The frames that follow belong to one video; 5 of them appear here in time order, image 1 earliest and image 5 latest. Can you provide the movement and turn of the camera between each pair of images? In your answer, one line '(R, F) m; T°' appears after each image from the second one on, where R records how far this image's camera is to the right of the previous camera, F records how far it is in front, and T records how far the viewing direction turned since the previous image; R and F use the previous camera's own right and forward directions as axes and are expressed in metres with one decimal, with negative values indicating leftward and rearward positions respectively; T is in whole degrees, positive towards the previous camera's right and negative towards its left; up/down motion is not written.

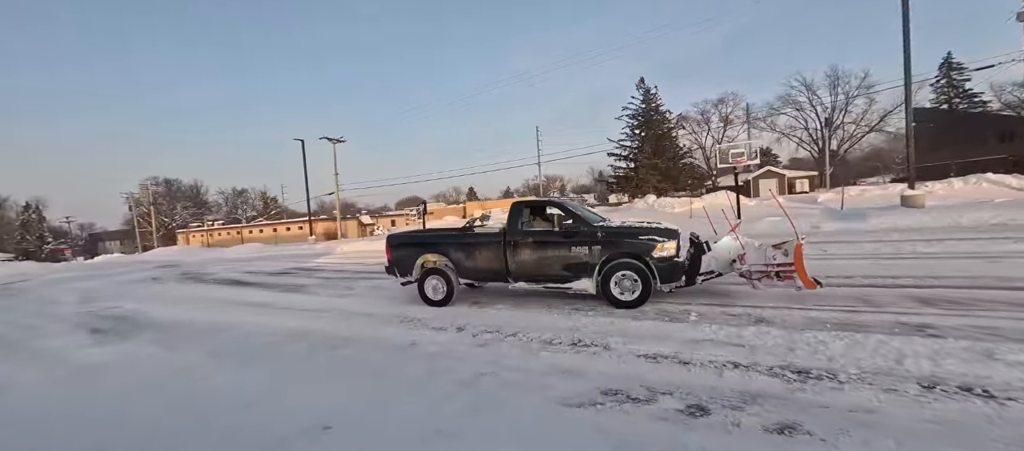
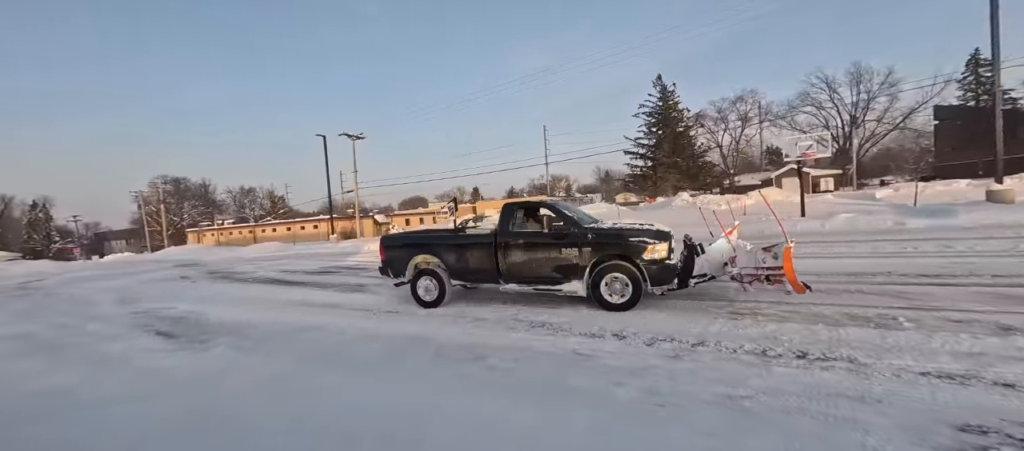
(-1.7, +0.8) m; 0°
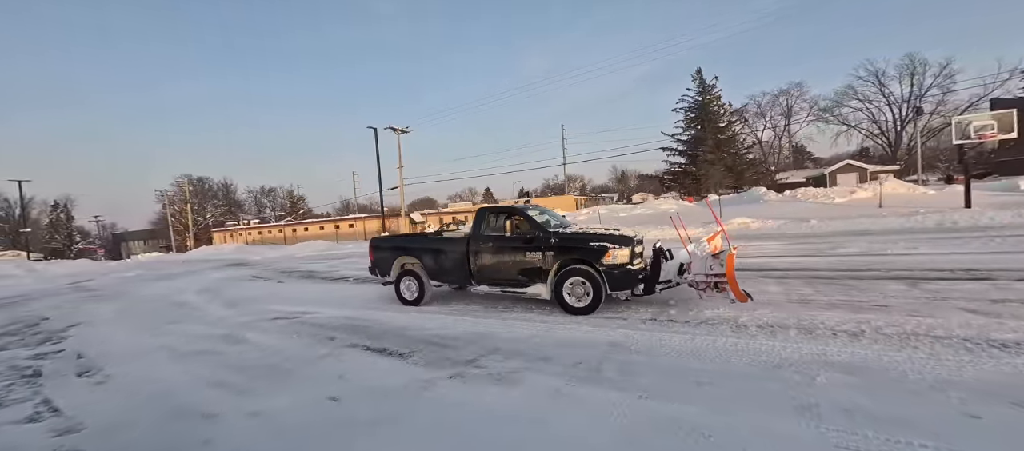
(-3.5, +1.6) m; -1°
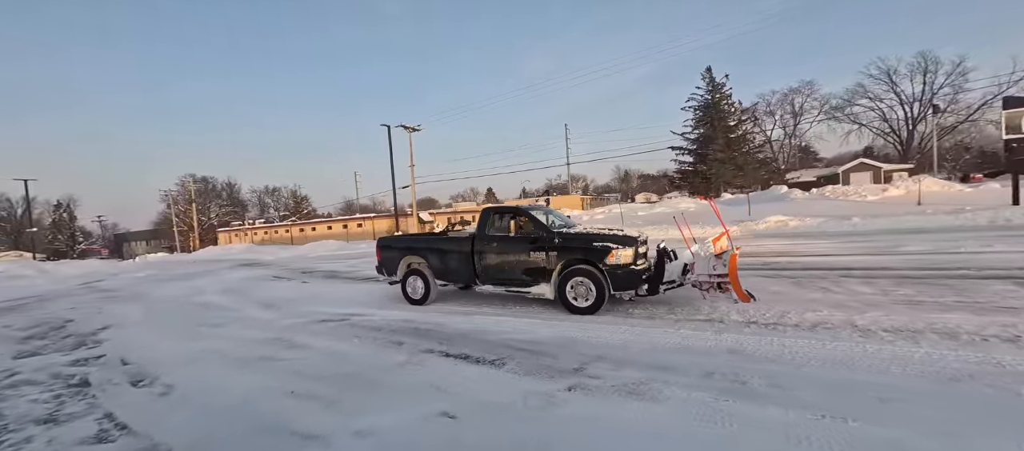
(-0.9, +0.4) m; 0°
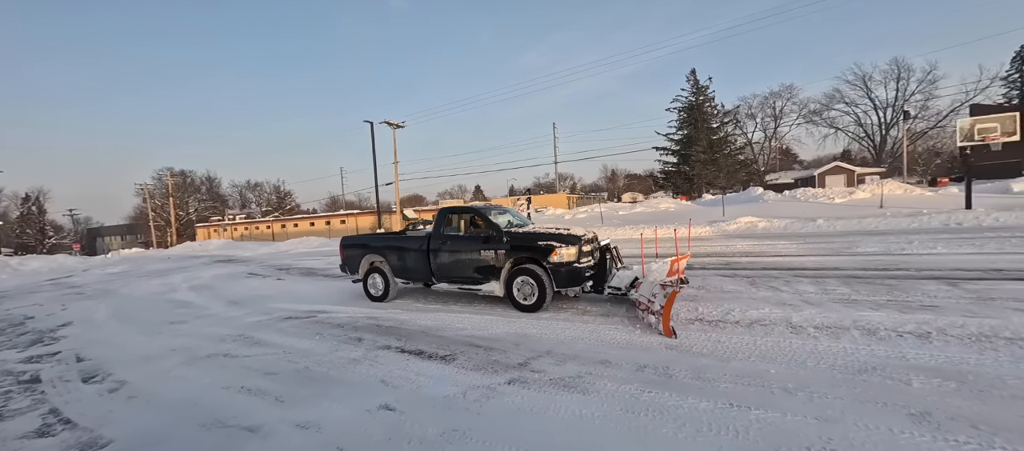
(+0.3, -0.2) m; +2°
